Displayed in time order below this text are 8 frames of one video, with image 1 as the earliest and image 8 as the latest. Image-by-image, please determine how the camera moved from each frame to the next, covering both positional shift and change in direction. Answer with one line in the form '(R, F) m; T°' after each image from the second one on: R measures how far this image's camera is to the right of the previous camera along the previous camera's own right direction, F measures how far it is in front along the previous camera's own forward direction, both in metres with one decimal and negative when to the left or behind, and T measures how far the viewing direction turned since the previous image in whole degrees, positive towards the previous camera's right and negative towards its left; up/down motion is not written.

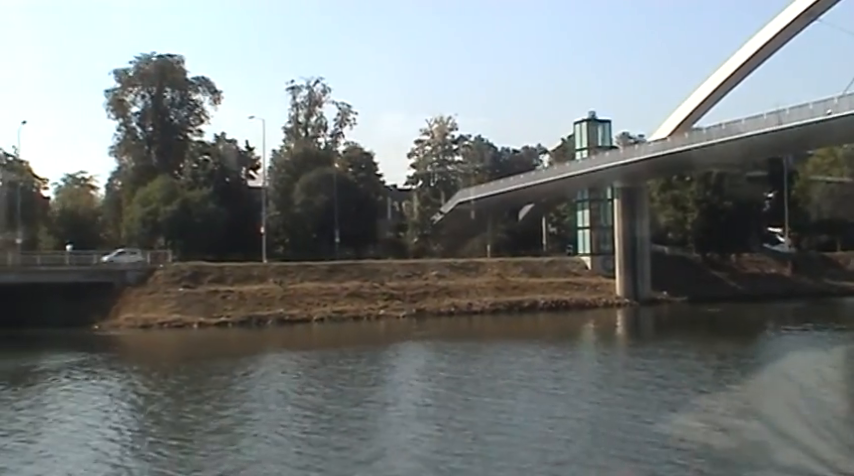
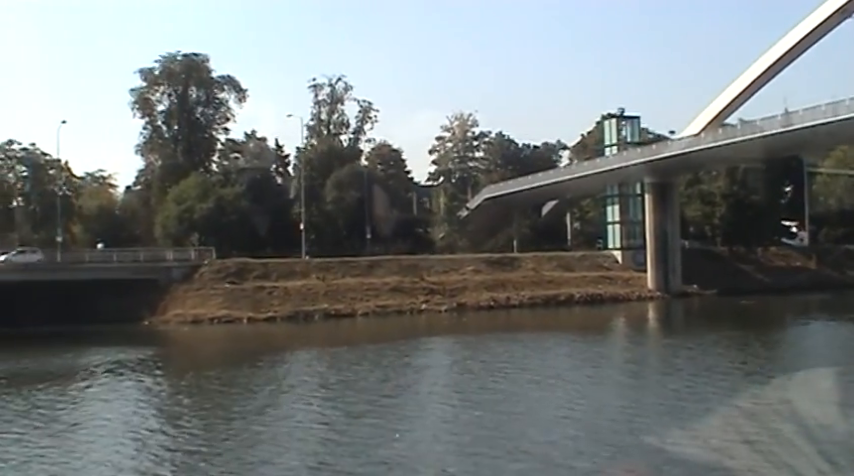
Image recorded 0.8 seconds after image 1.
(-1.5, -0.6) m; +1°
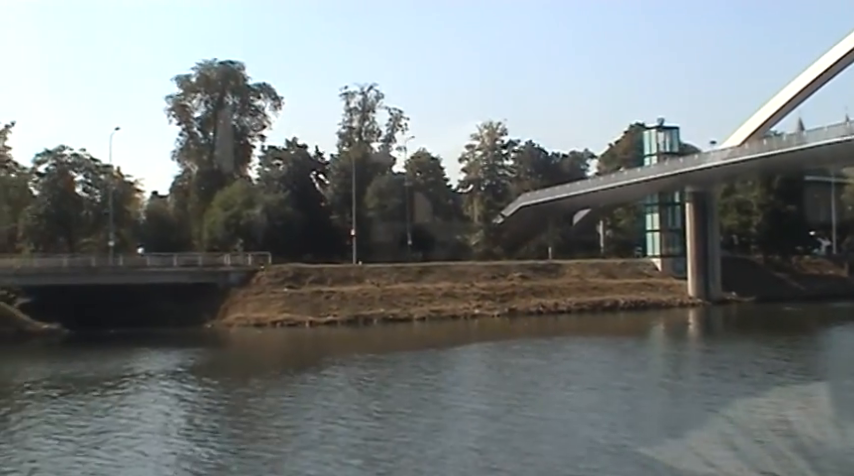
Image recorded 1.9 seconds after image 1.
(-2.0, -0.7) m; +1°
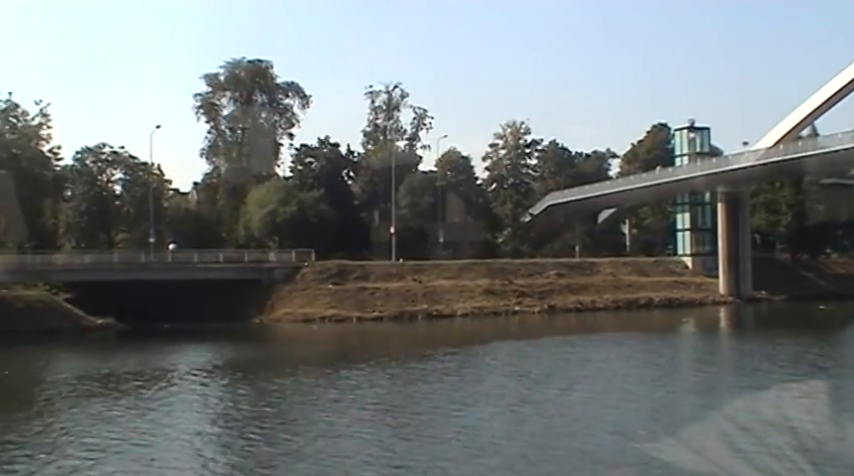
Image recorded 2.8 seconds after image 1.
(-1.6, -0.6) m; 0°
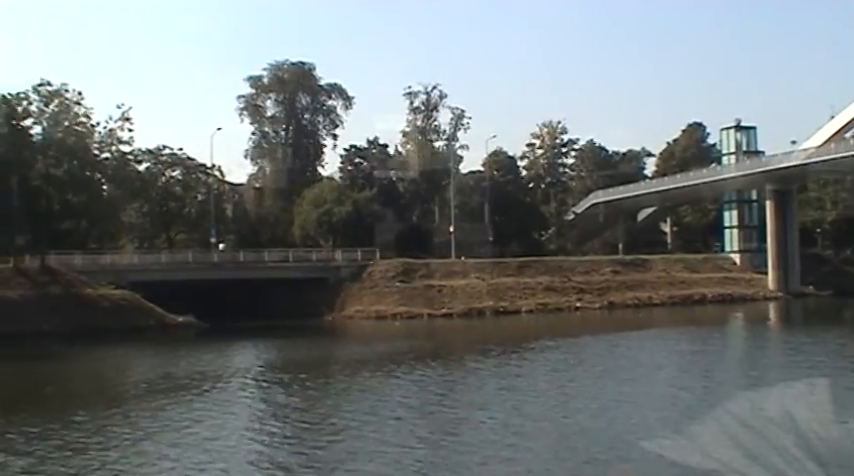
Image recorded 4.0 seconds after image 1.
(-2.2, -0.8) m; 0°
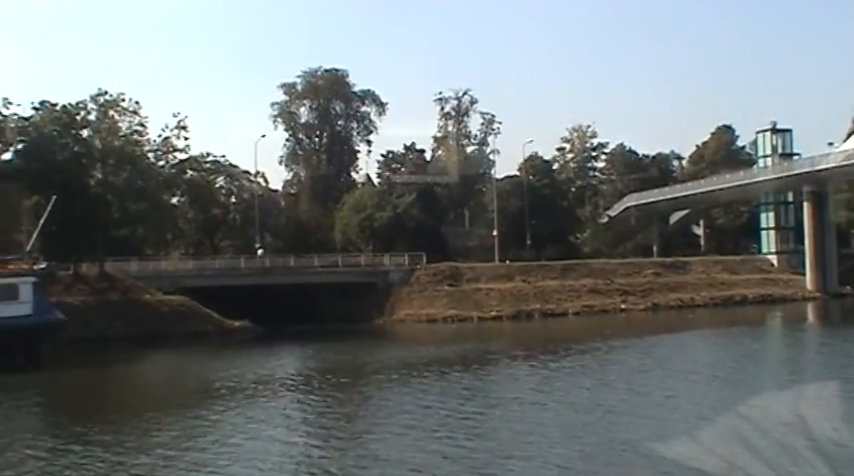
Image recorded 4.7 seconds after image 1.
(-1.4, -0.5) m; 0°
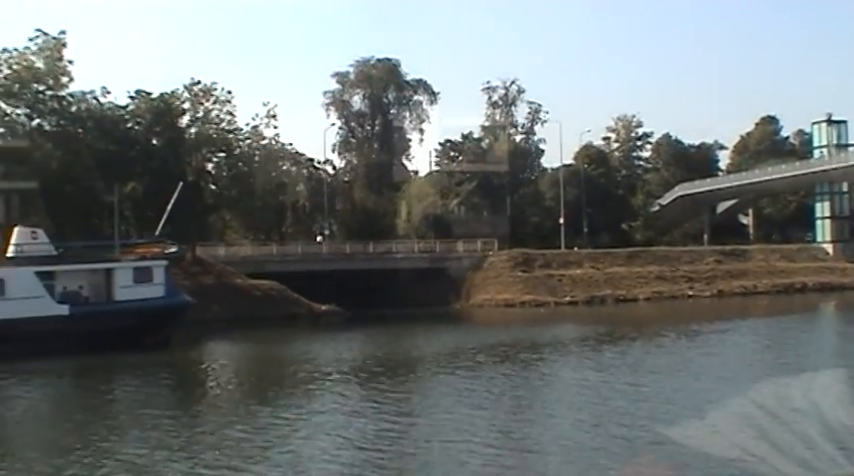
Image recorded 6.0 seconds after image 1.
(-2.5, -0.9) m; 0°
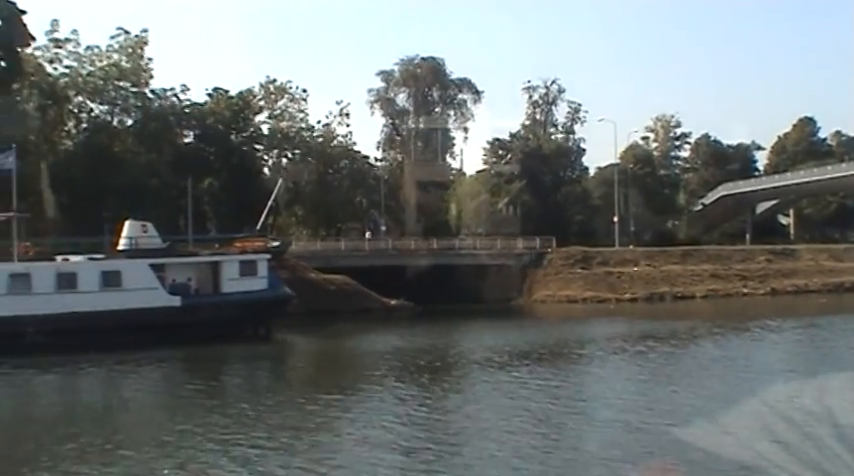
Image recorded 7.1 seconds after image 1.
(-2.1, -0.8) m; 0°
